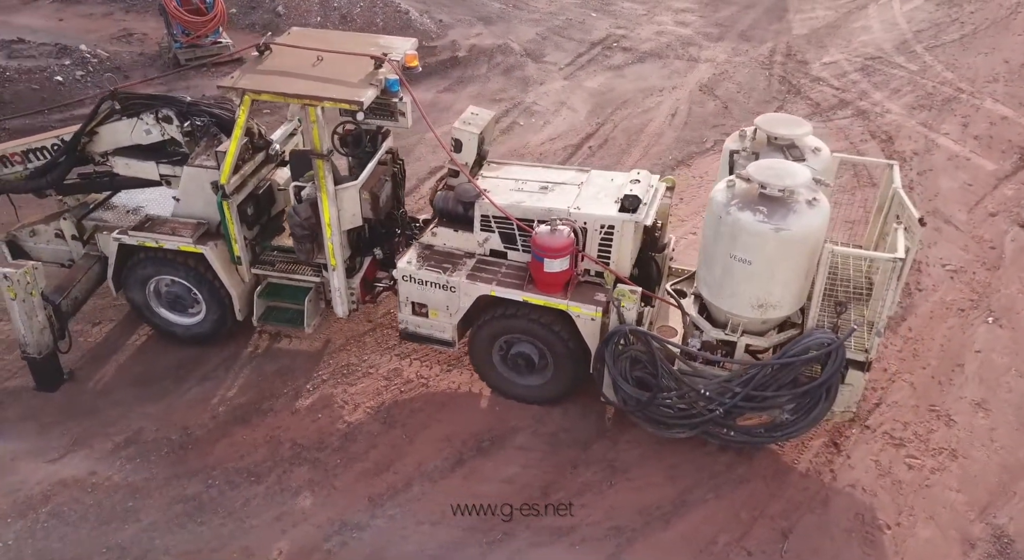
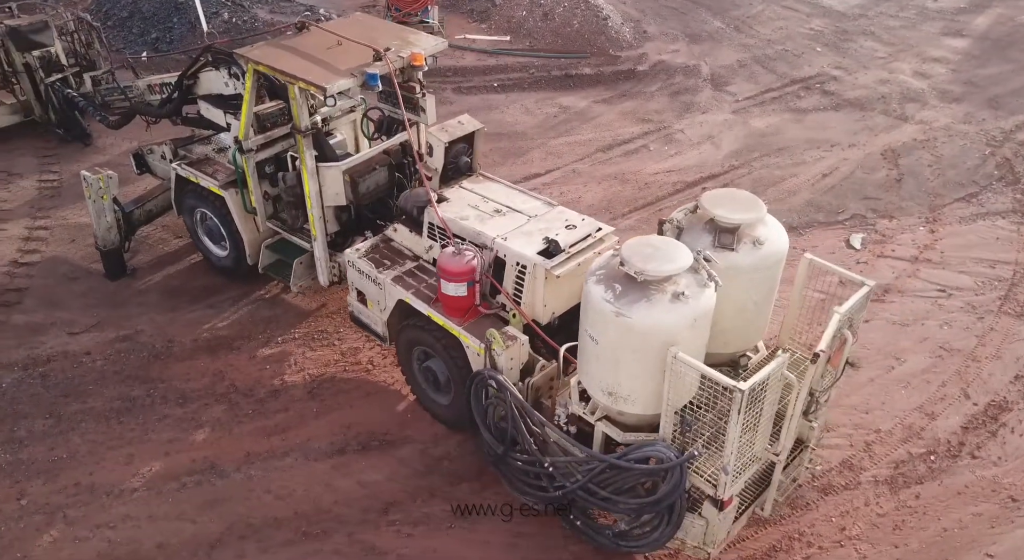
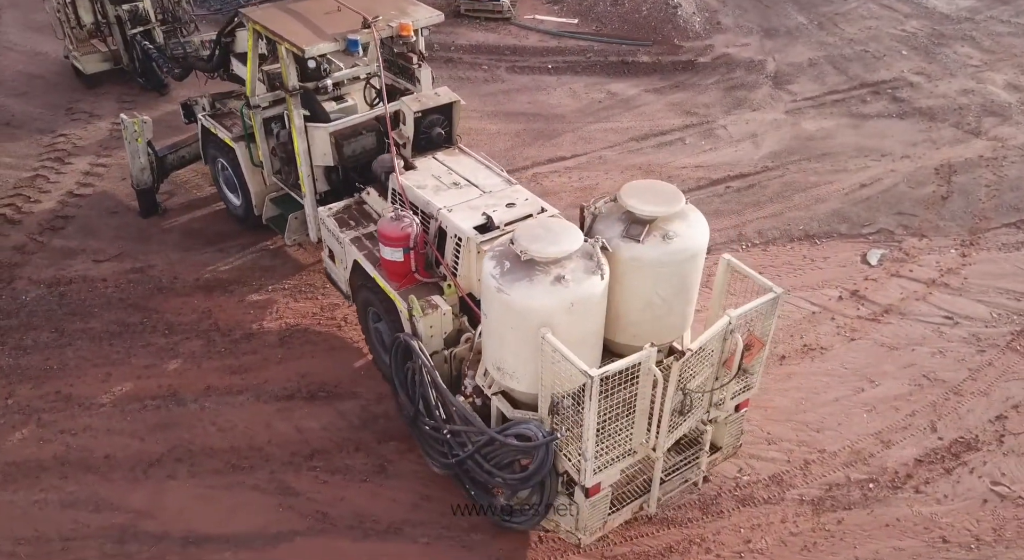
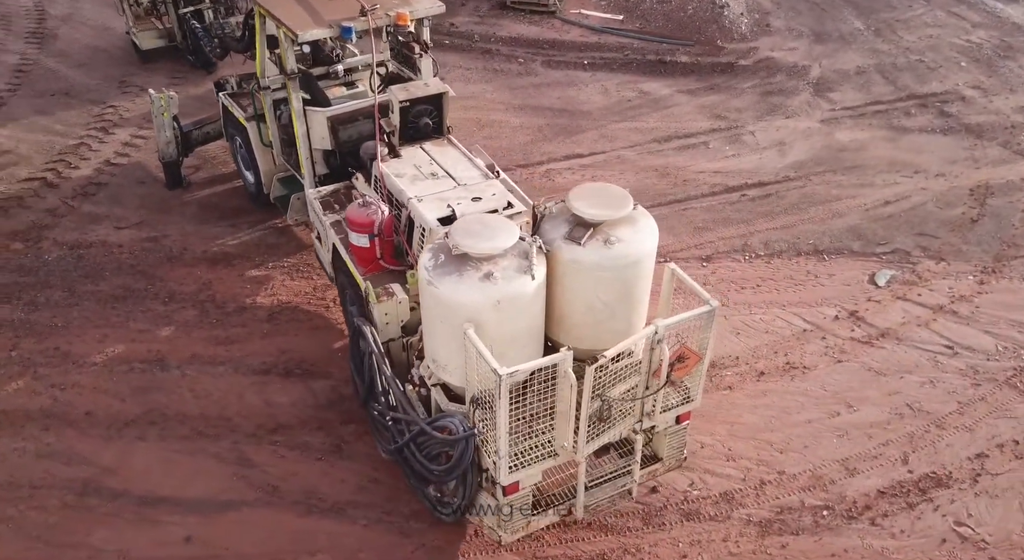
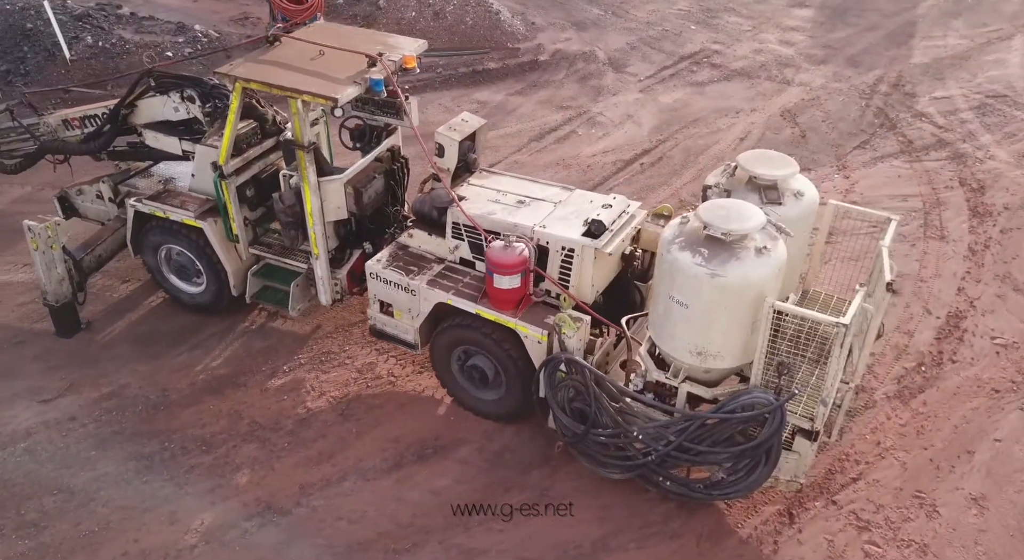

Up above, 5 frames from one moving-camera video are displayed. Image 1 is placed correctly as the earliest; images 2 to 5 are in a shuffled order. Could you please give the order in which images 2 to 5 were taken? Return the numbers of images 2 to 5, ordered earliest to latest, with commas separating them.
5, 2, 3, 4
